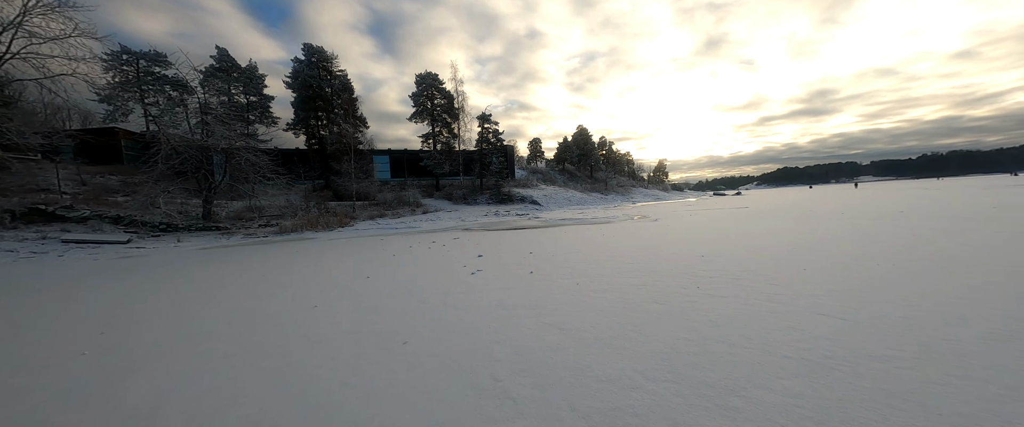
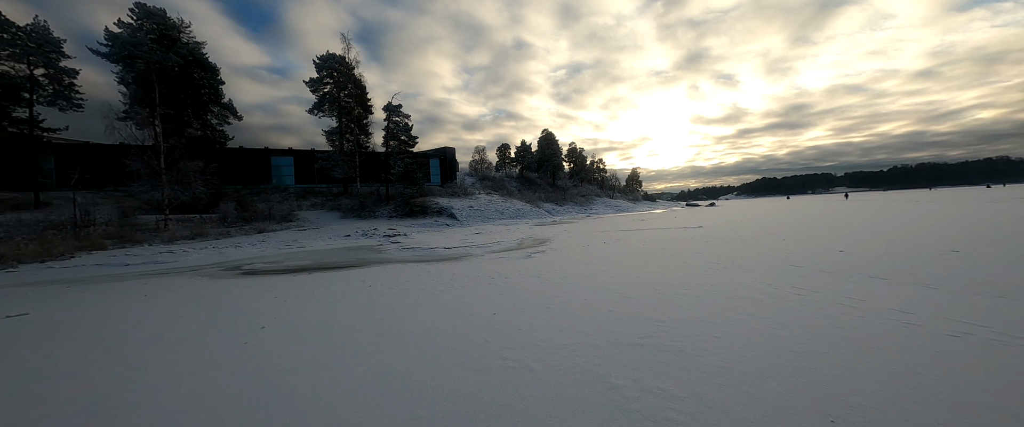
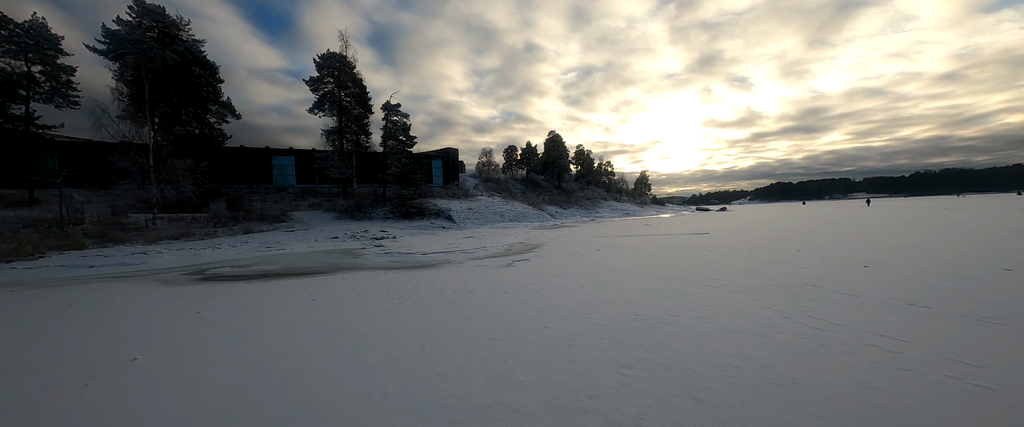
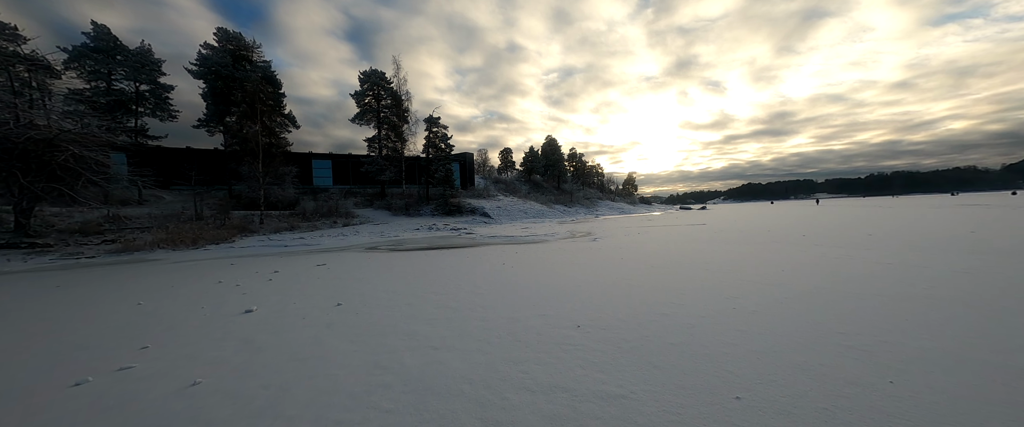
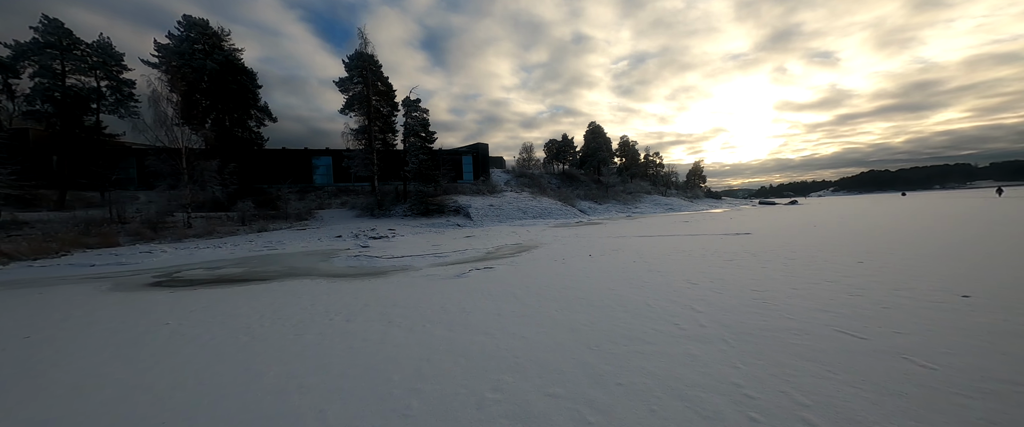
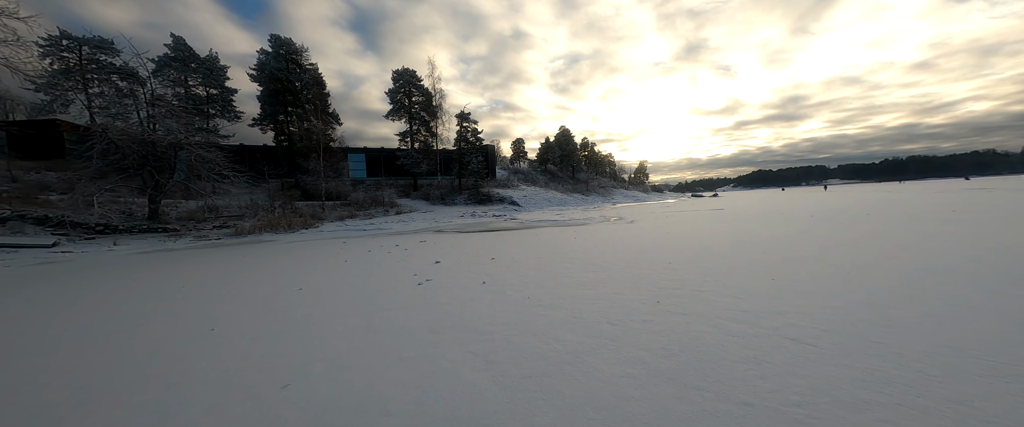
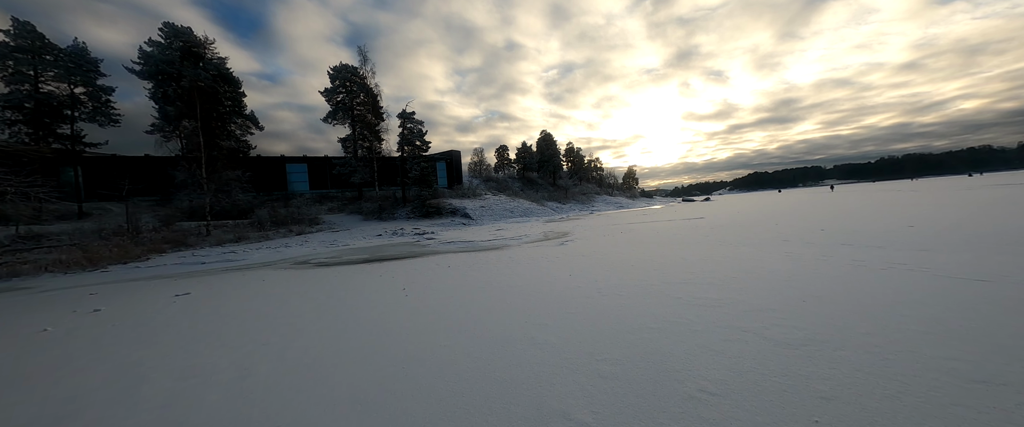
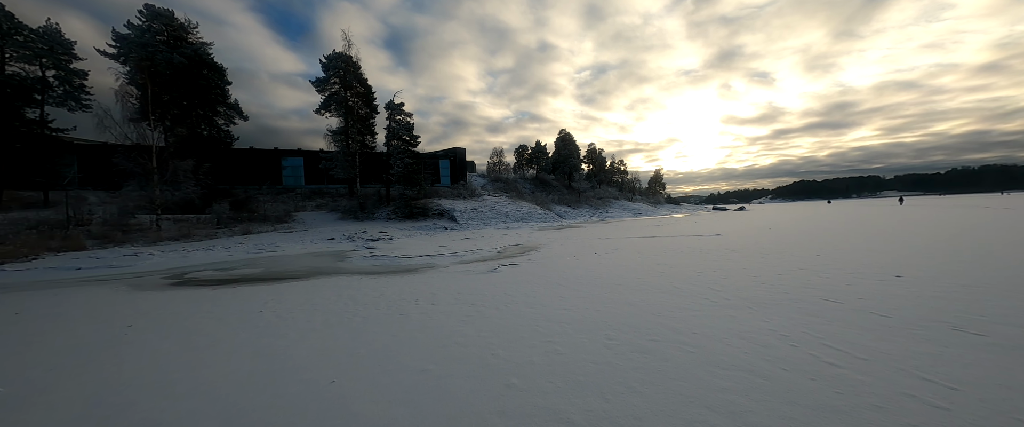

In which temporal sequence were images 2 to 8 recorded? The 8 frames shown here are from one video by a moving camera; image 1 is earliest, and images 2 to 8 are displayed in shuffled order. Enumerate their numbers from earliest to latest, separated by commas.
6, 4, 7, 2, 3, 8, 5
